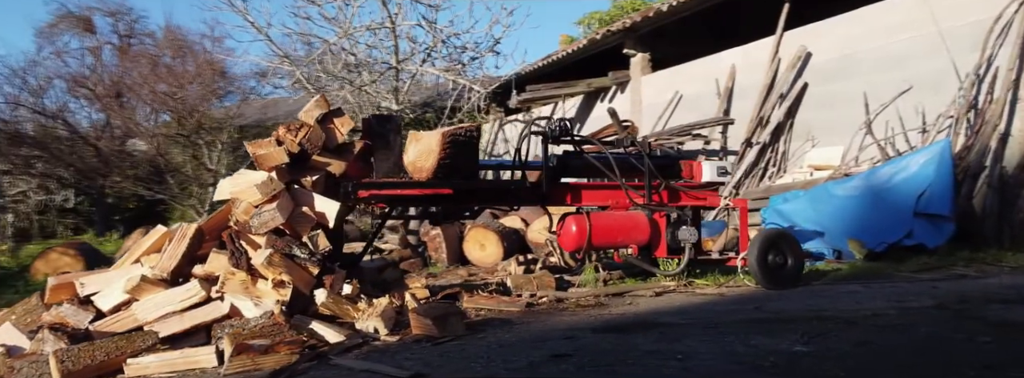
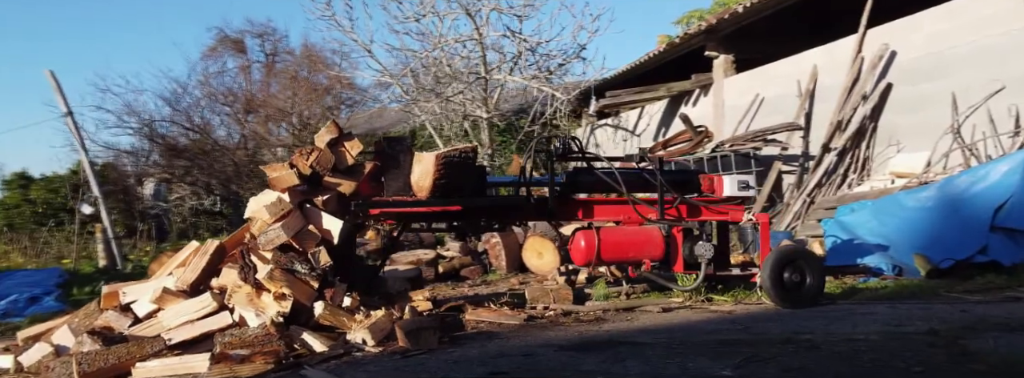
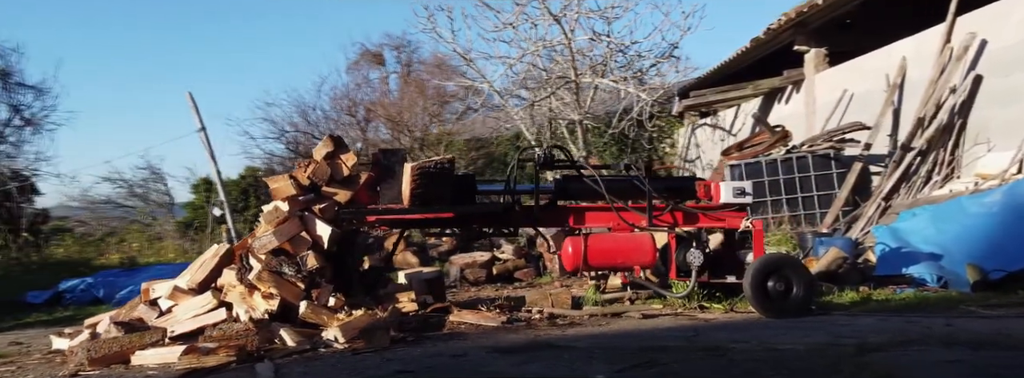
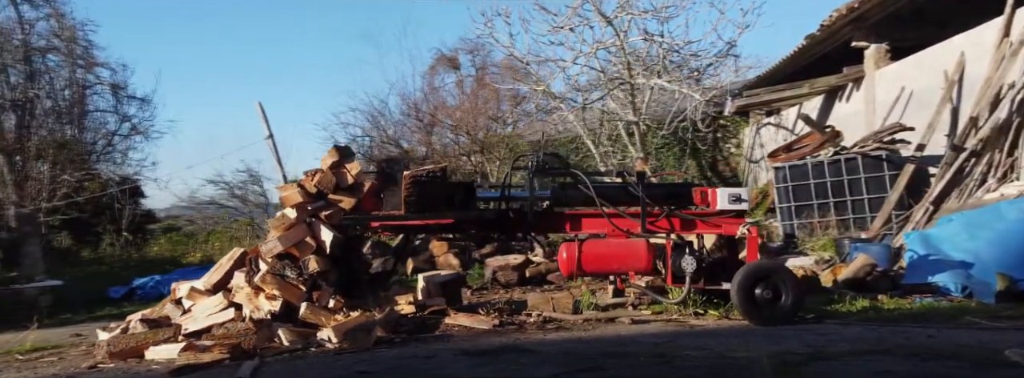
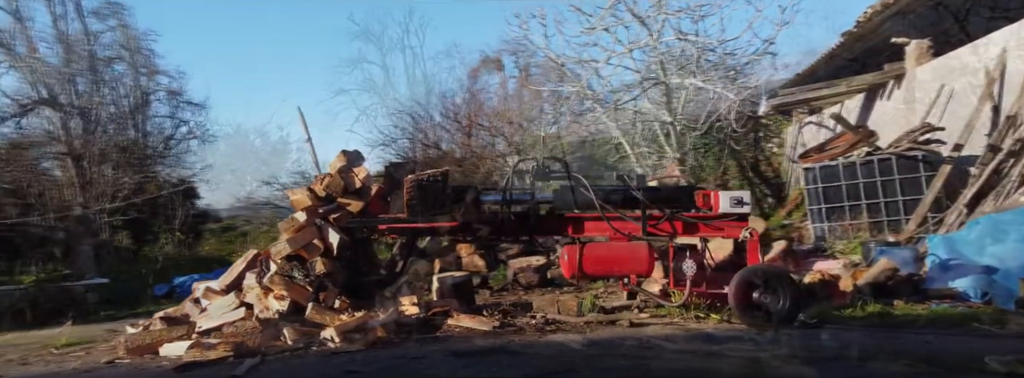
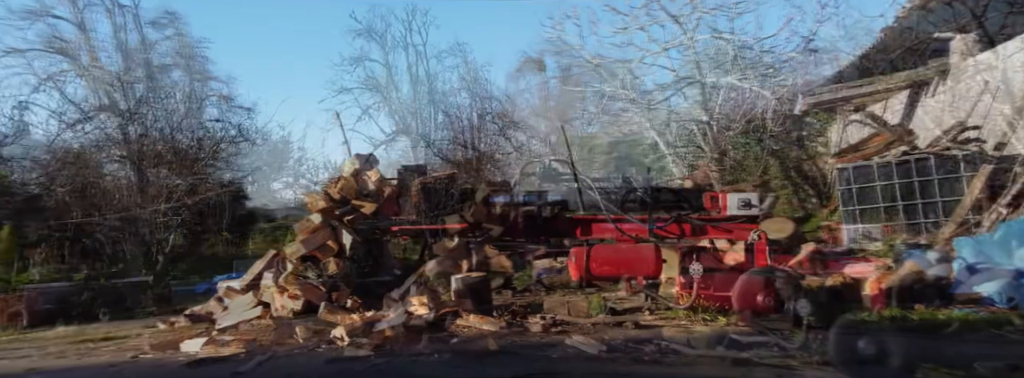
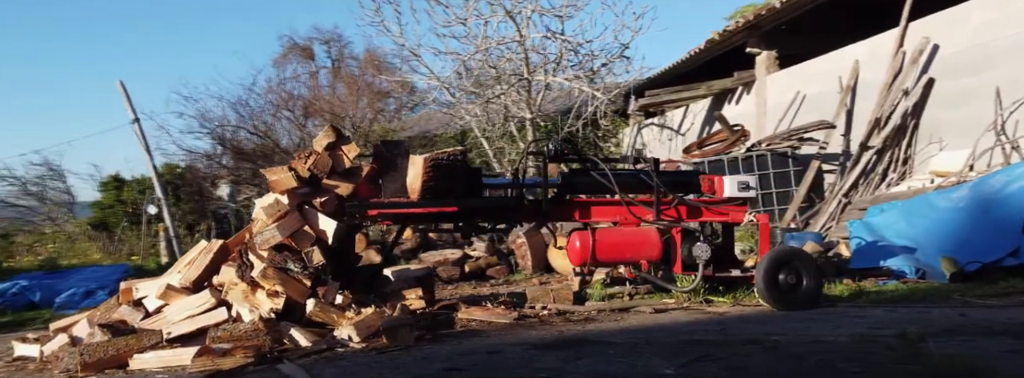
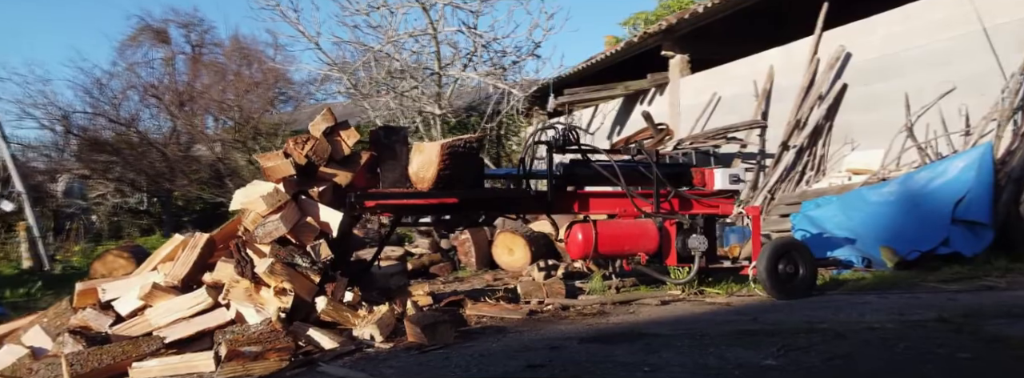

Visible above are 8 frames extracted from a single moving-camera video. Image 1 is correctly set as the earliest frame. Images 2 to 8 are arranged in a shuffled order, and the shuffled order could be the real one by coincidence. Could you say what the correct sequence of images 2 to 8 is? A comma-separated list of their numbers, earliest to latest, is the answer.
8, 2, 7, 3, 4, 5, 6
